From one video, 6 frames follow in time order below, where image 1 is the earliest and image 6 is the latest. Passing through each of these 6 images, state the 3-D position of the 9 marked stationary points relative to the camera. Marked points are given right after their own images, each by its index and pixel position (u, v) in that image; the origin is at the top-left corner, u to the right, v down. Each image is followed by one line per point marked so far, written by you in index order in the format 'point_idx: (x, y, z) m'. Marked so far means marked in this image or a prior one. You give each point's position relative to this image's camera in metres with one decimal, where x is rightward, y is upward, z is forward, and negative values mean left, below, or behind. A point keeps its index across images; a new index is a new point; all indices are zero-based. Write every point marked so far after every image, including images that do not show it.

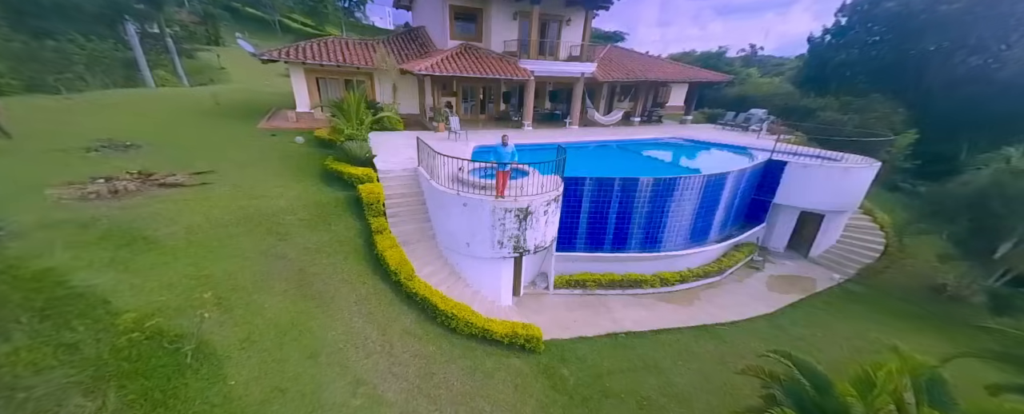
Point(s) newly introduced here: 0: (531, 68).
0: (+1.0, +6.9, +16.6) m
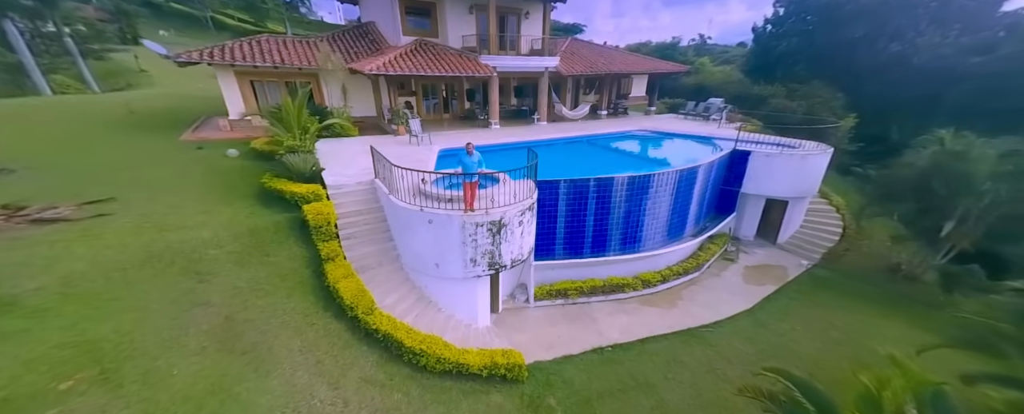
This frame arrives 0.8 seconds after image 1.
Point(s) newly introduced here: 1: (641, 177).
0: (-0.9, +6.8, +15.7) m
1: (+3.9, +0.9, +9.9) m
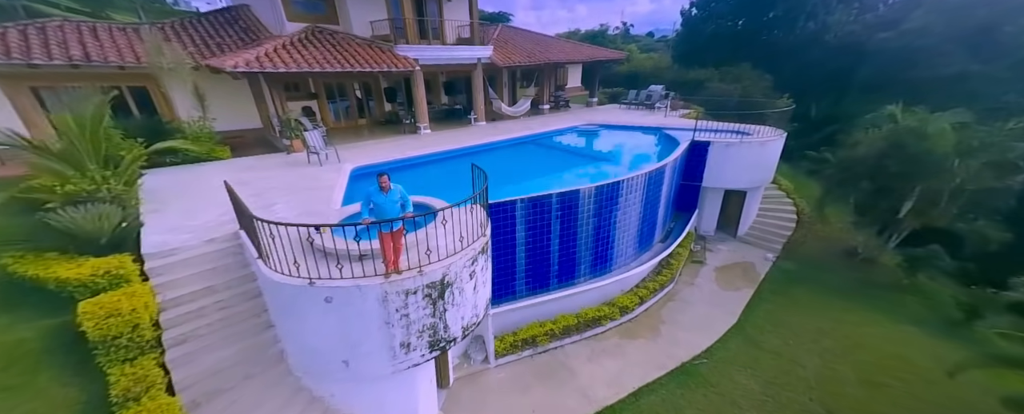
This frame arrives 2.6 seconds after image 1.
0: (-3.9, +5.9, +13.0) m
1: (+2.4, +0.5, +8.2) m
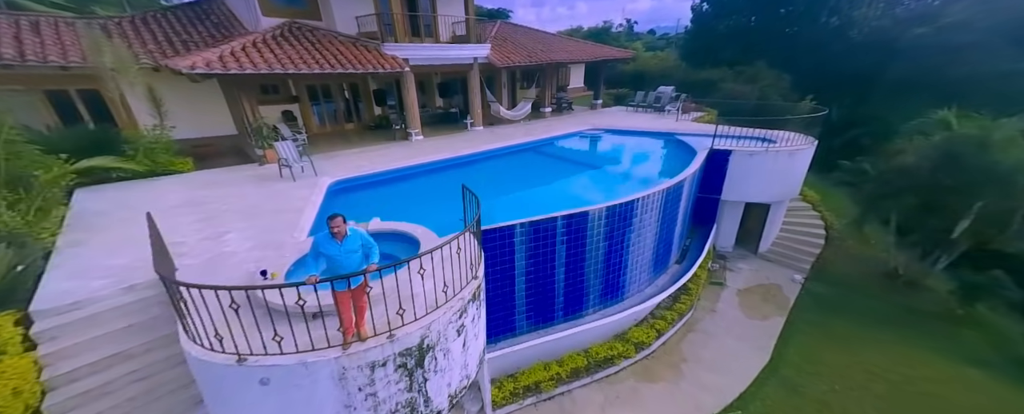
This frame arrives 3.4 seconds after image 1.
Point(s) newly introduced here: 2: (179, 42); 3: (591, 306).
0: (-3.9, +5.4, +11.9) m
1: (+2.4, +0.1, +7.1) m
2: (-10.1, +5.0, +10.0) m
3: (+1.8, -2.3, +7.6) m
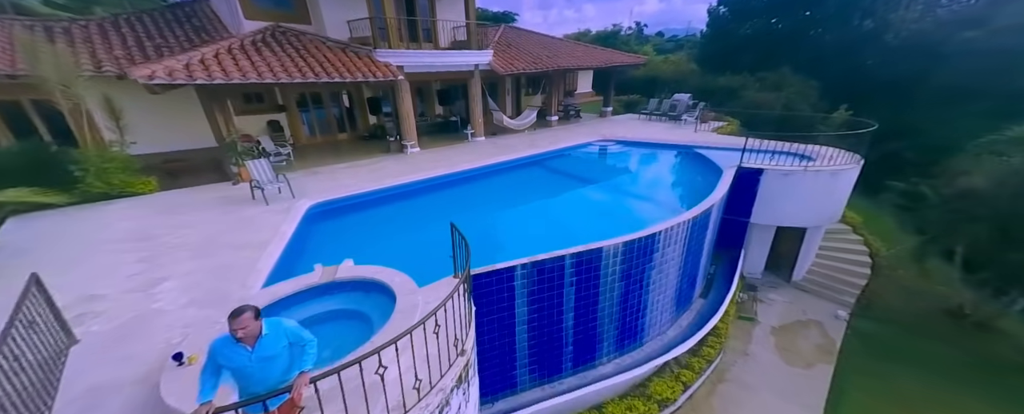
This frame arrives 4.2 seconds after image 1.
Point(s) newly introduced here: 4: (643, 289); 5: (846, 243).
0: (-3.8, +4.8, +11.0) m
1: (+2.4, -0.6, +6.0) m
2: (-10.0, +4.4, +9.2) m
3: (+1.8, -2.9, +6.5) m
4: (+2.6, -1.6, +6.5) m
5: (+10.3, -1.2, +10.3) m
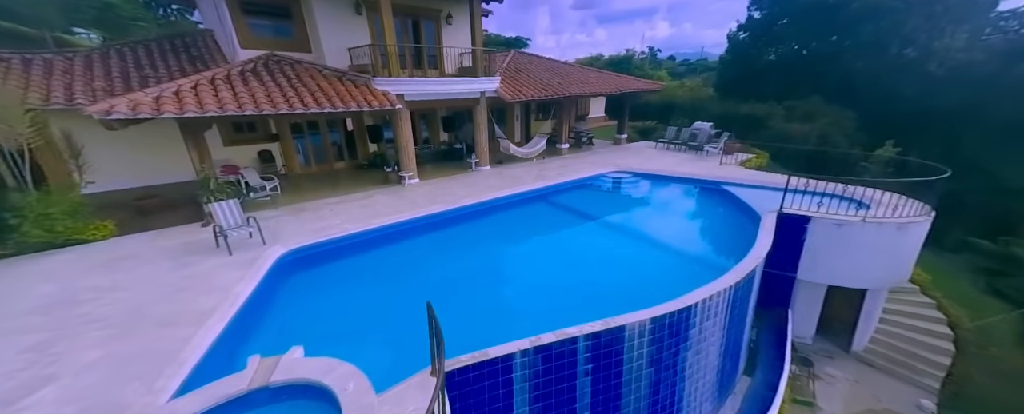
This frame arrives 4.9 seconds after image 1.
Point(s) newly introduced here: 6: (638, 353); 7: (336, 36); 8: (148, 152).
0: (-3.6, +3.6, +10.2) m
1: (+2.4, -1.6, +4.8) m
2: (-9.8, +3.4, +8.6) m
3: (+1.8, -3.9, +5.2) m
4: (+2.6, -2.6, +5.2) m
5: (+10.4, -2.5, +8.8) m
6: (+1.8, -2.1, +4.7) m
7: (-5.7, +5.5, +10.7) m
8: (-9.2, +1.4, +8.5) m
